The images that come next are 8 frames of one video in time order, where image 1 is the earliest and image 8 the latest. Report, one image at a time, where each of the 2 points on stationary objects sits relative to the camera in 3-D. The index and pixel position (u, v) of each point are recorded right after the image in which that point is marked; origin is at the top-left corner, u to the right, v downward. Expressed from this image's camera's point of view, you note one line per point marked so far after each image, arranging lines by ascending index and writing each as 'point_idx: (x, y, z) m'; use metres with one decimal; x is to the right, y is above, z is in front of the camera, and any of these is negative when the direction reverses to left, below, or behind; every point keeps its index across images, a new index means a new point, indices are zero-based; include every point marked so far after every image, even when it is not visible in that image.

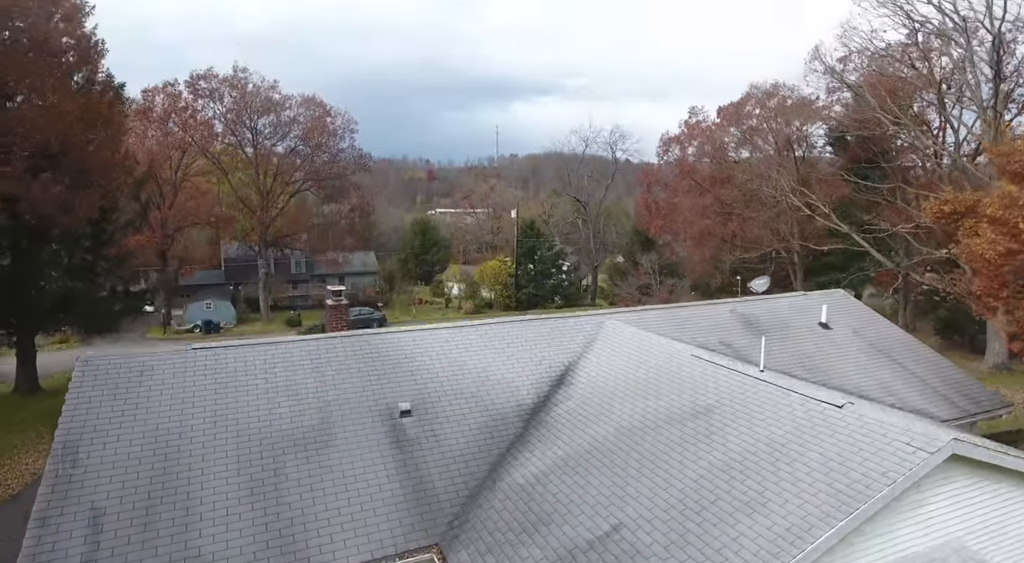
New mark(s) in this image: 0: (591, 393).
0: (+0.7, -1.1, +6.4) m
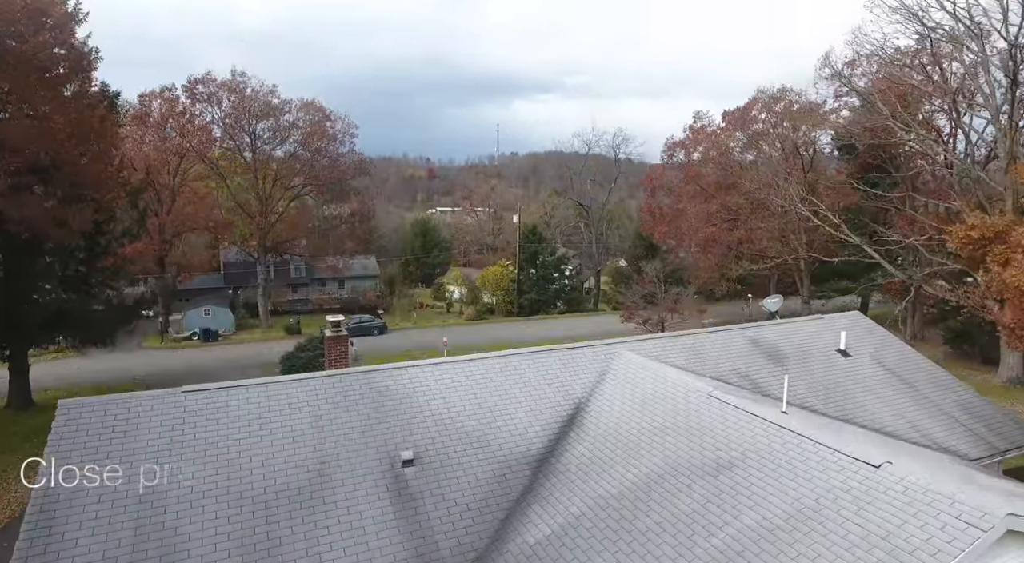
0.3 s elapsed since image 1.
0: (+0.8, -1.4, +6.1) m
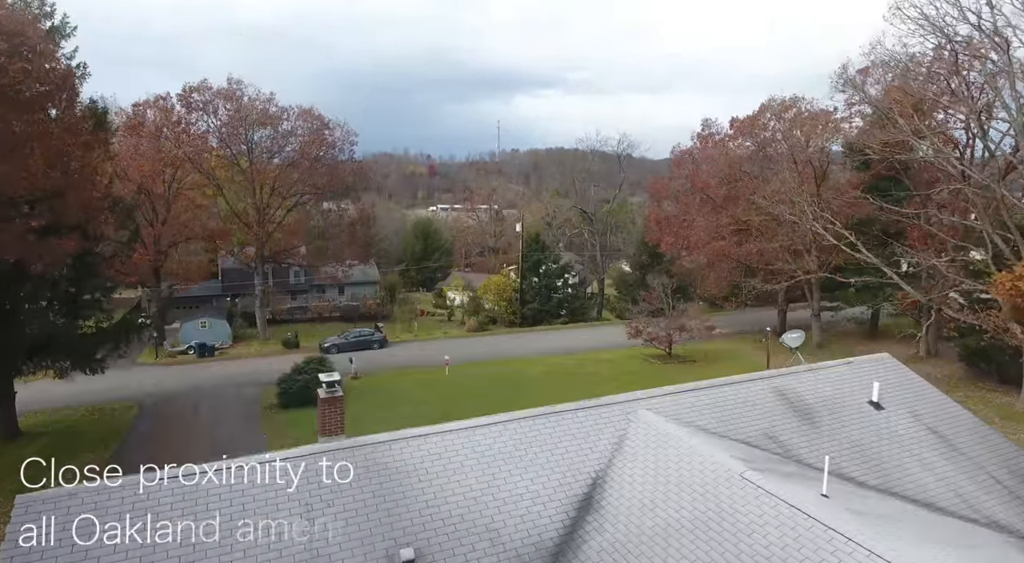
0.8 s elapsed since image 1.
0: (+0.9, -1.9, +5.6) m
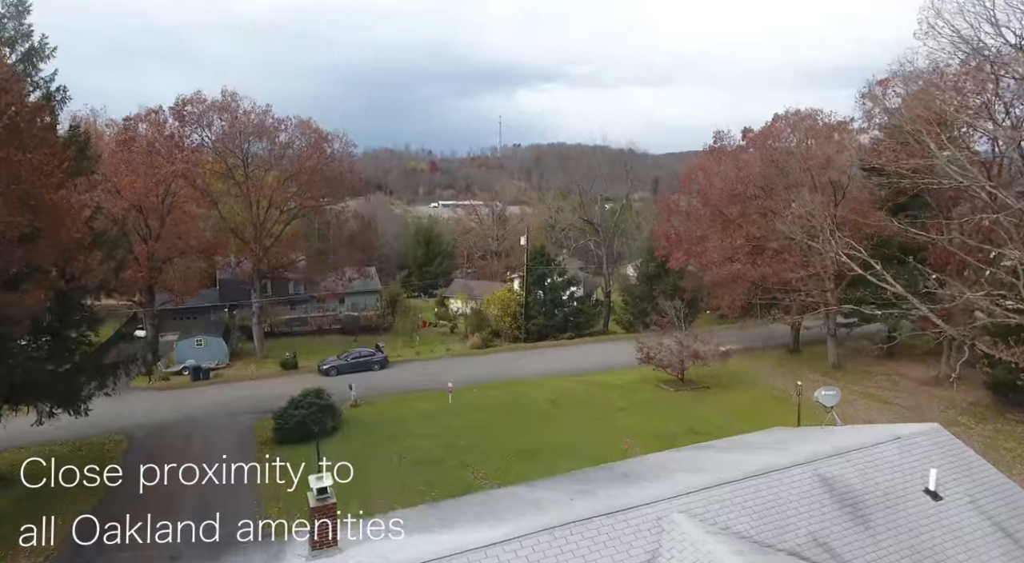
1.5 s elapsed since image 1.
0: (+1.0, -2.6, +4.8) m
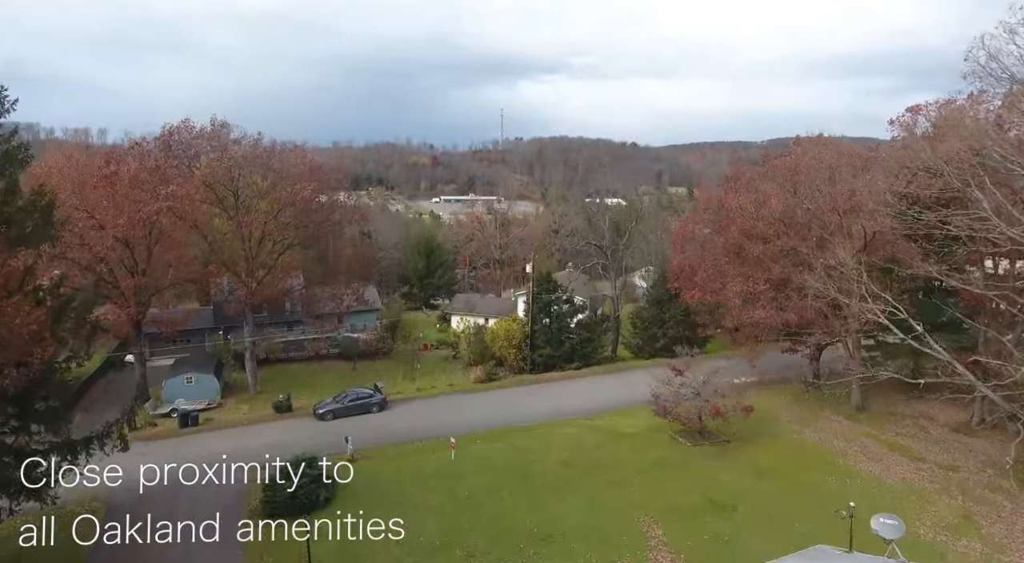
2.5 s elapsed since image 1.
0: (+1.2, -4.0, +3.6) m
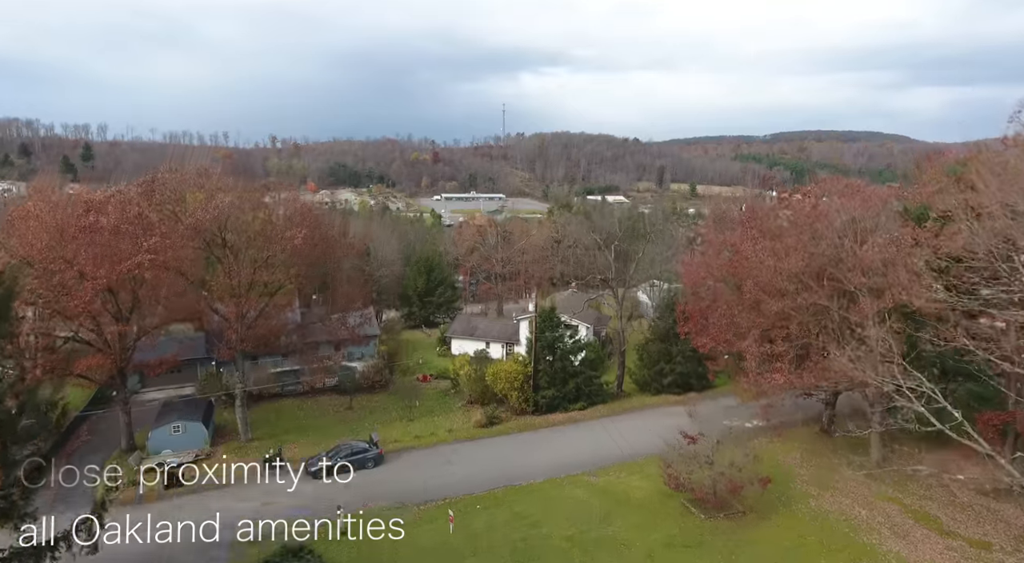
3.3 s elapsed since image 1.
0: (+1.2, -5.5, +2.6) m
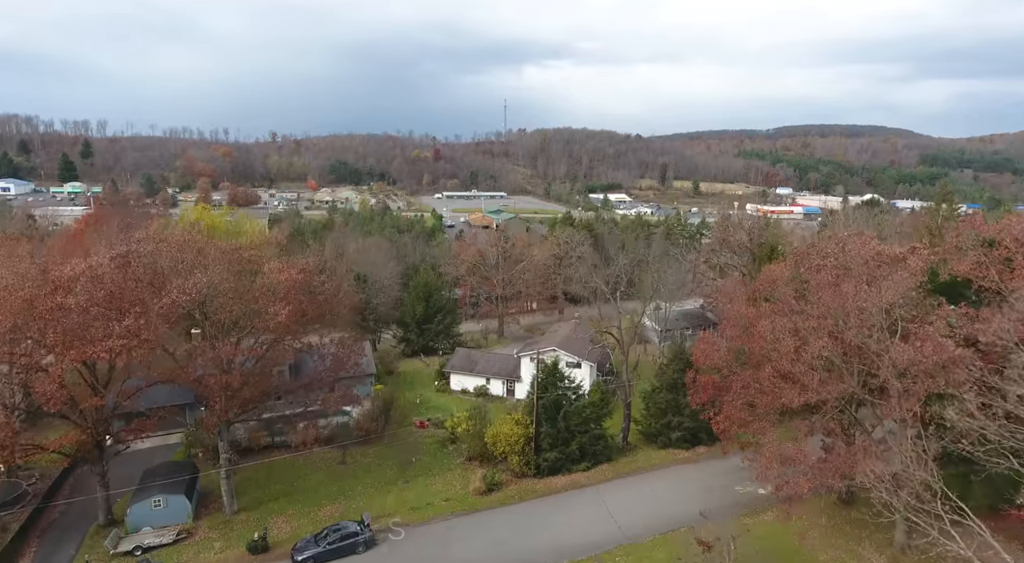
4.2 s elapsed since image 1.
0: (+1.2, -7.7, +1.3) m
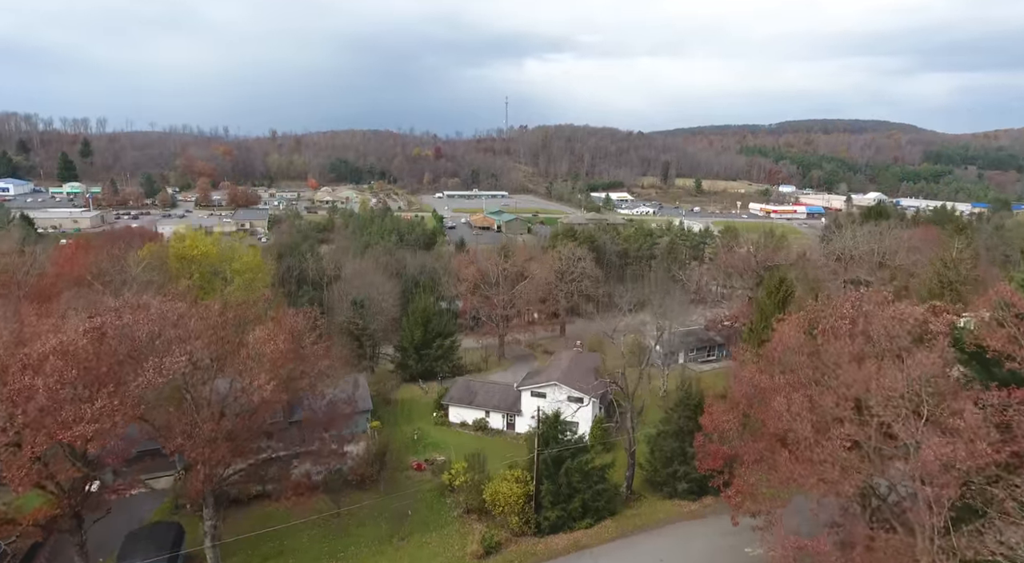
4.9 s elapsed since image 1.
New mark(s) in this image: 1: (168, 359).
0: (+1.1, -9.6, +0.4) m
1: (-8.8, -1.6, +17.8) m
